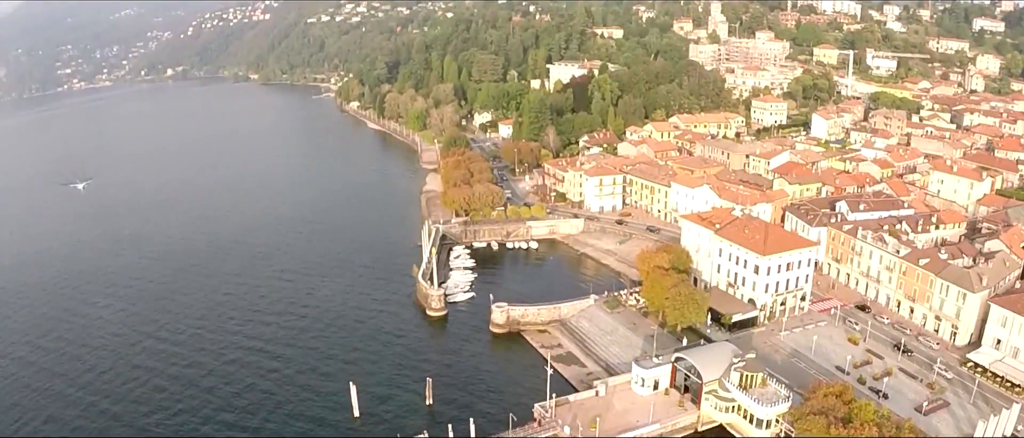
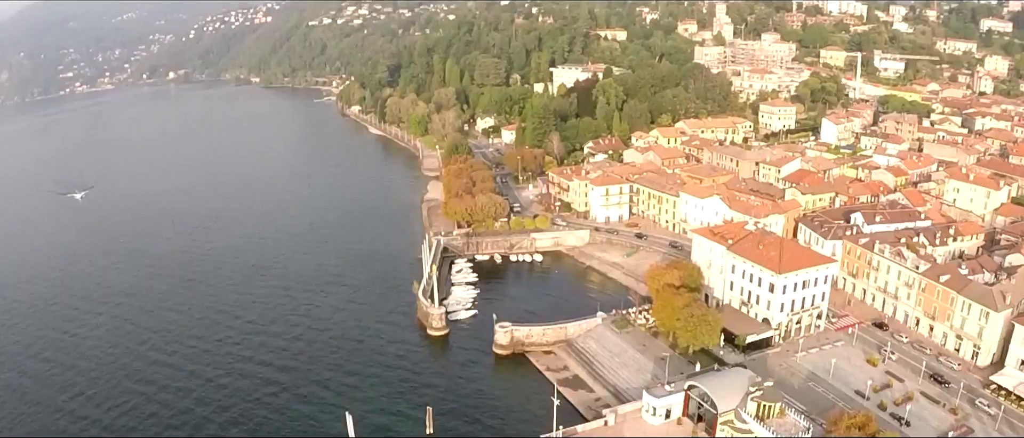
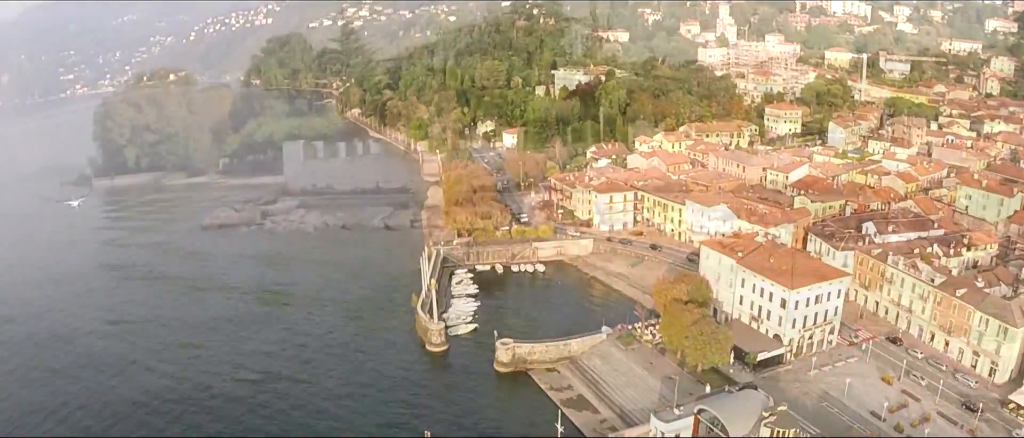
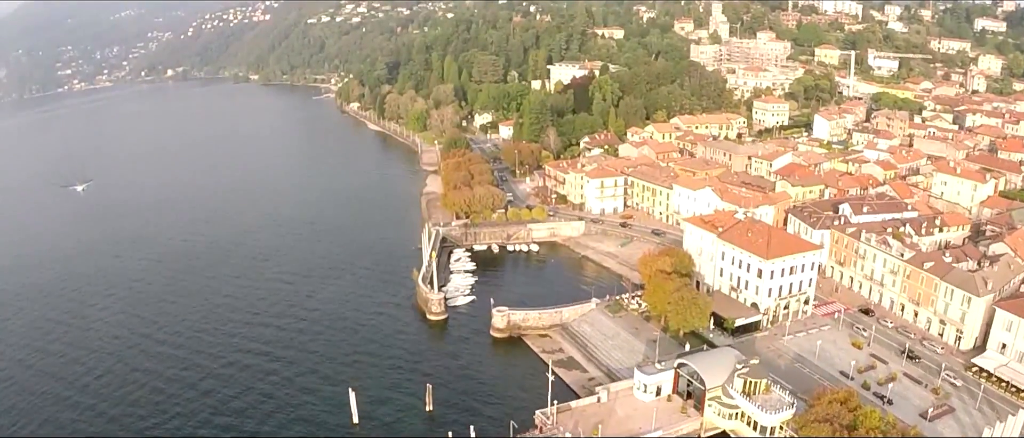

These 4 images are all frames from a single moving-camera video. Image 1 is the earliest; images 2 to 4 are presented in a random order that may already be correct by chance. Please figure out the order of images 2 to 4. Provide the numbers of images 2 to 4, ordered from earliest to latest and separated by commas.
4, 2, 3
